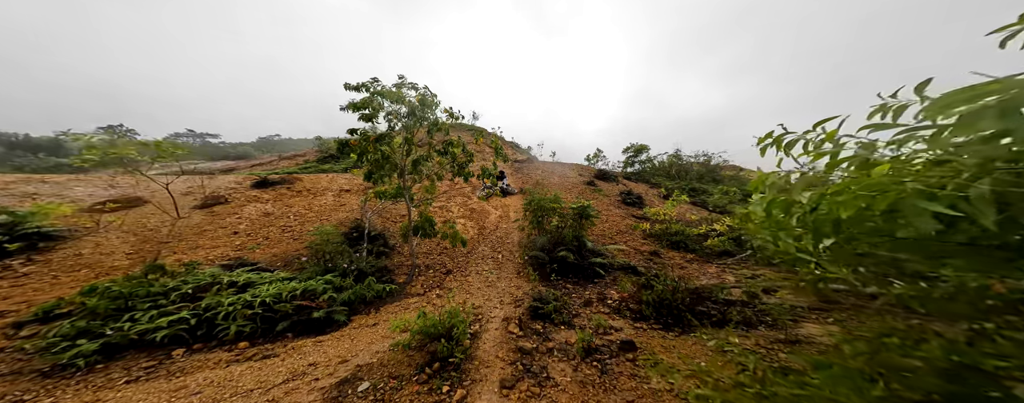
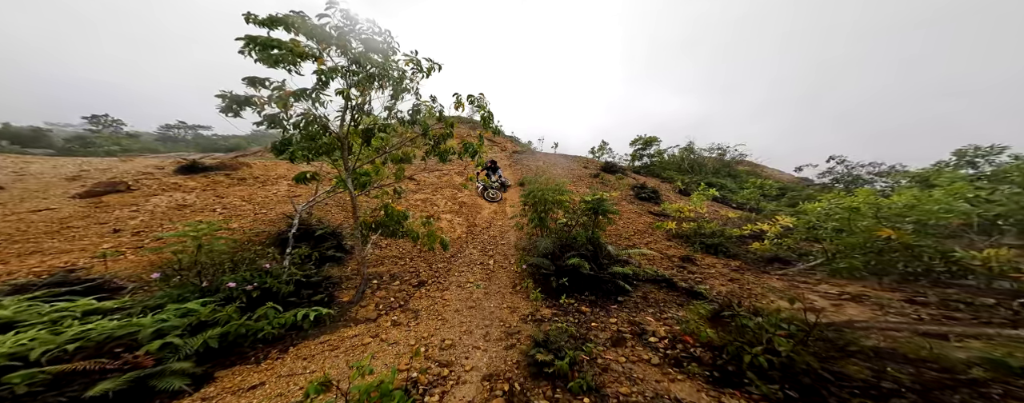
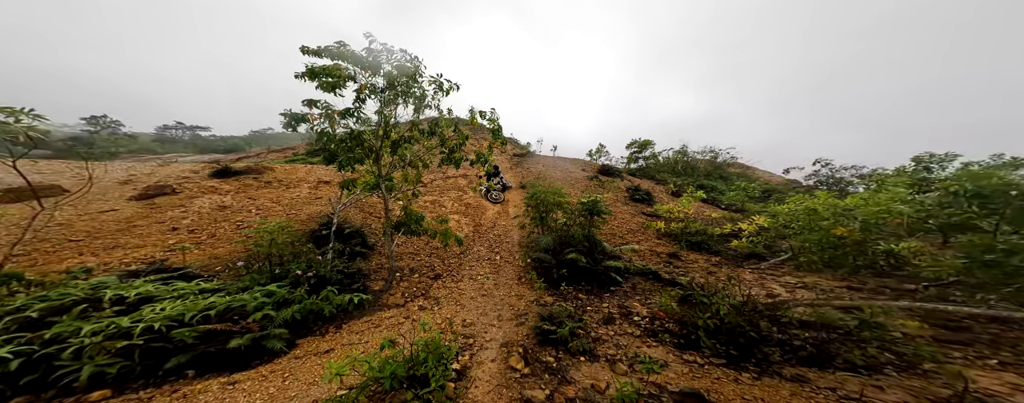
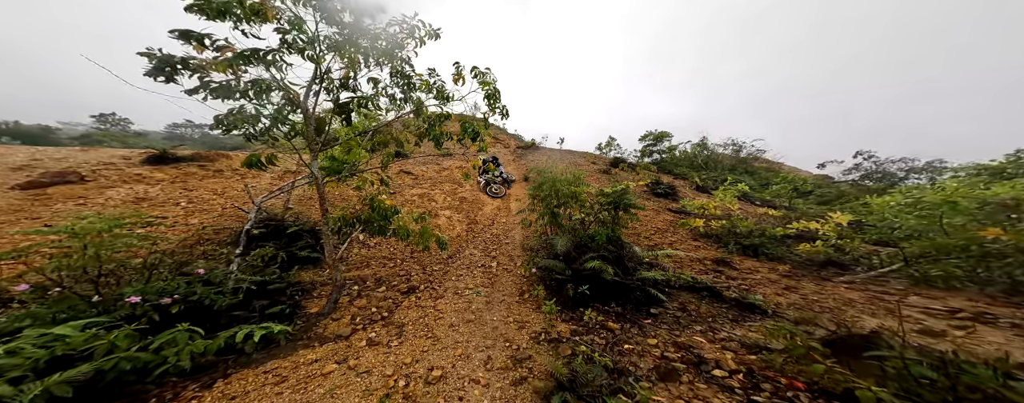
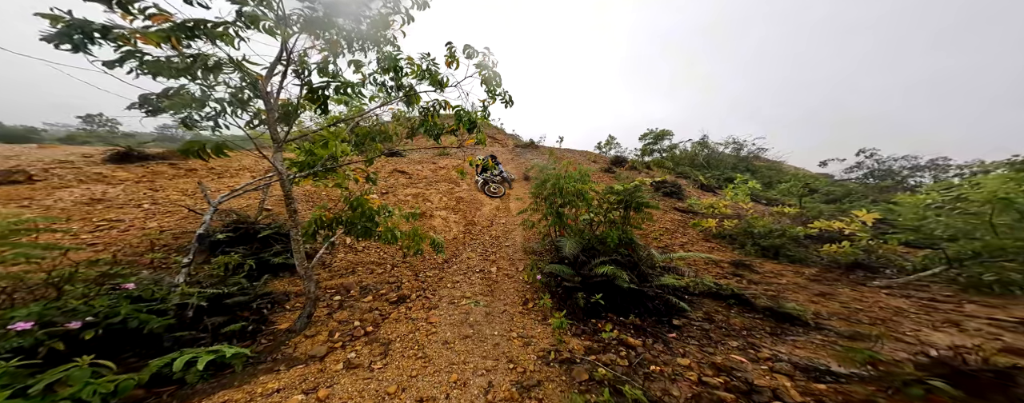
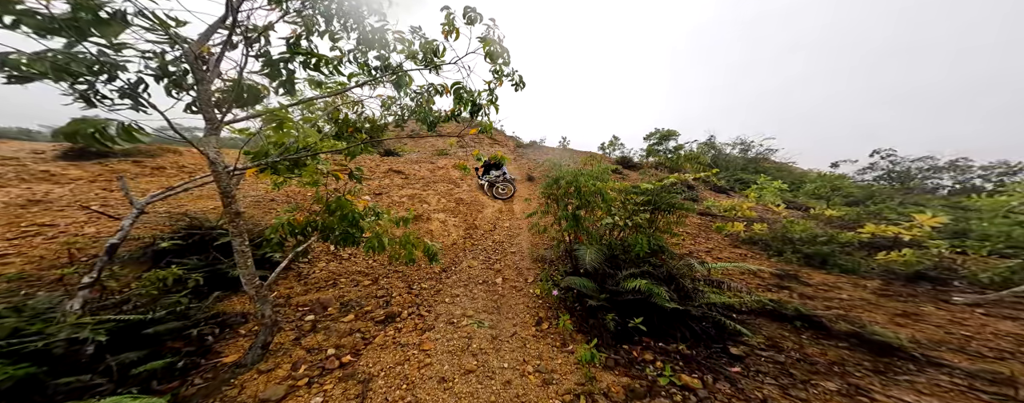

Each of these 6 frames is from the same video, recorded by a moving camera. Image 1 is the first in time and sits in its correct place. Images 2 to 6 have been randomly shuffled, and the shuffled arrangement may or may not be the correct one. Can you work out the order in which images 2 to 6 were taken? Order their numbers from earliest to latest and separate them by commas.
3, 2, 4, 5, 6
